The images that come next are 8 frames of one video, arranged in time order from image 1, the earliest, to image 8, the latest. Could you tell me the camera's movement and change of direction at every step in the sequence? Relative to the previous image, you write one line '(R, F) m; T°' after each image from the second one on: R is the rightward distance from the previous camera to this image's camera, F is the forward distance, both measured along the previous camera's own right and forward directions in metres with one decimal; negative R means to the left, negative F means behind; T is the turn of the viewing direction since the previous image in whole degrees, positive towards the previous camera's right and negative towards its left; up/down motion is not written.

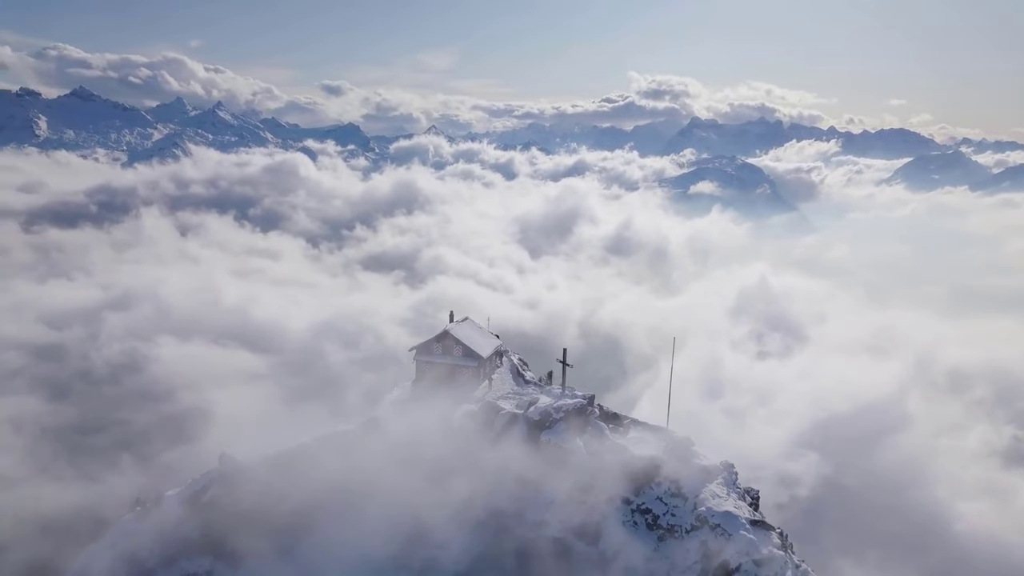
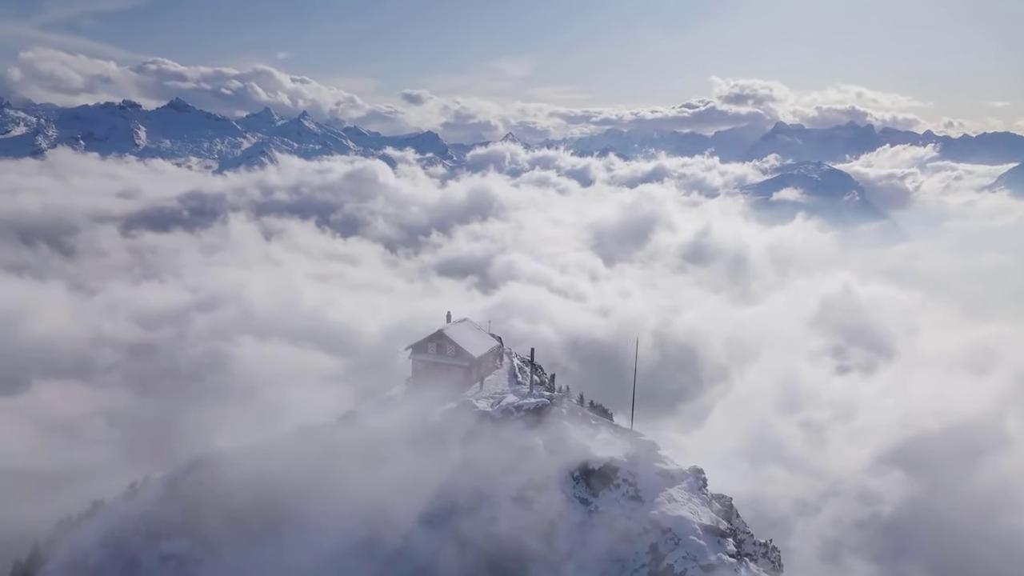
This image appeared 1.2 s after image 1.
(+2.8, +1.1) m; -6°
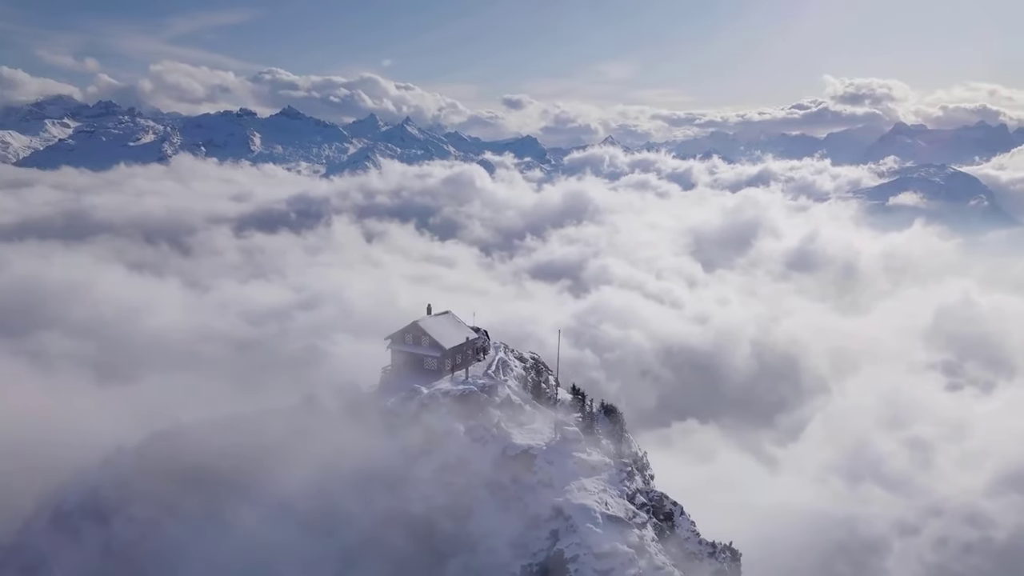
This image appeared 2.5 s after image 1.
(+5.0, -0.5) m; -7°
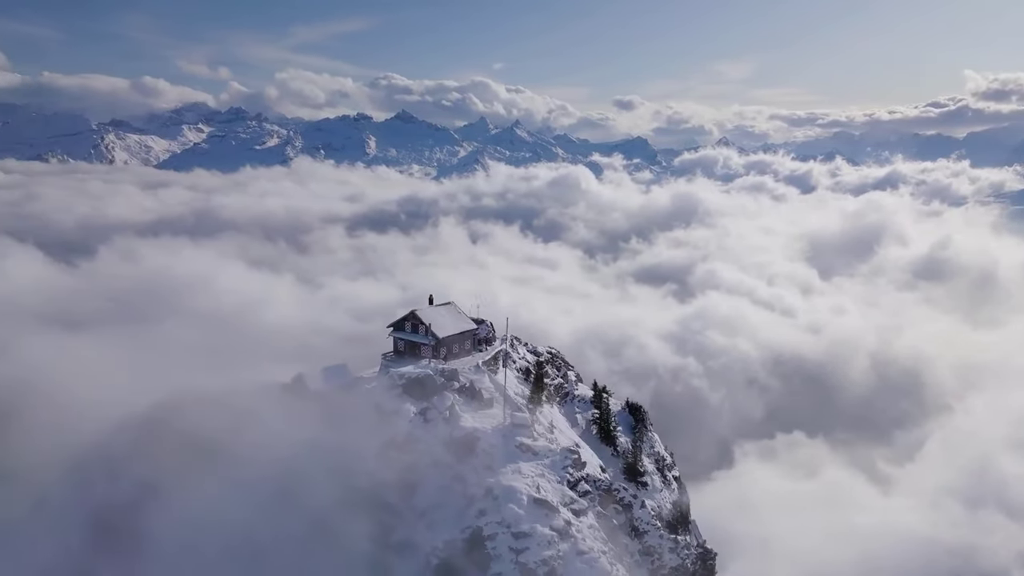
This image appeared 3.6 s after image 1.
(+4.7, -0.5) m; -8°
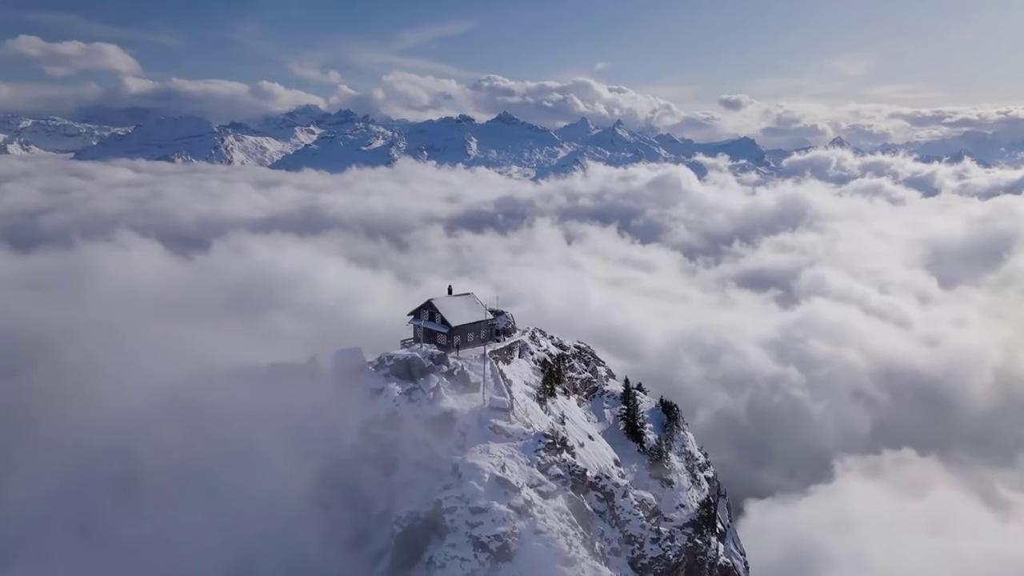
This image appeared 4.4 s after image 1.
(+3.7, -0.6) m; -7°
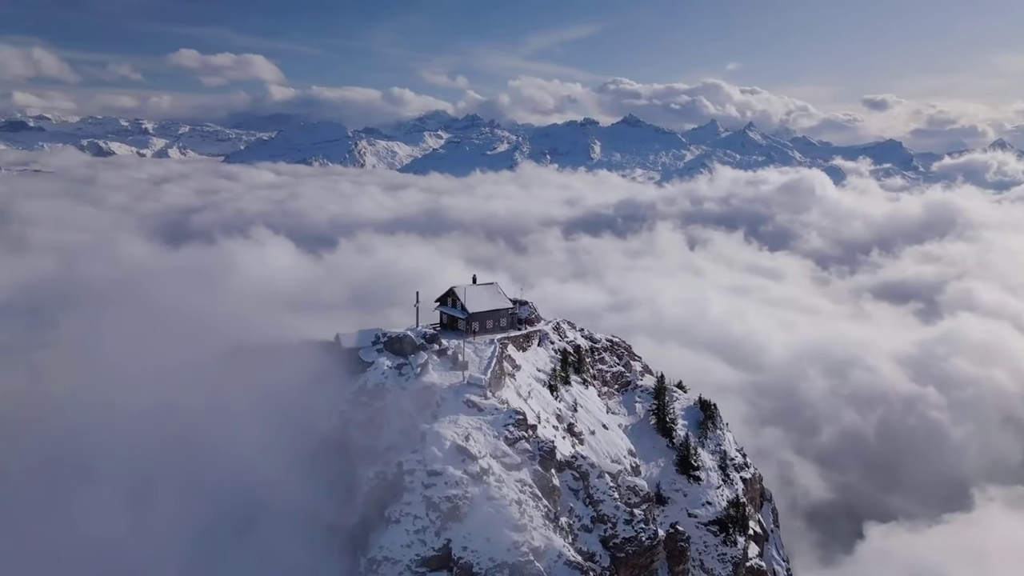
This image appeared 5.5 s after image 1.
(+4.8, -1.3) m; -9°
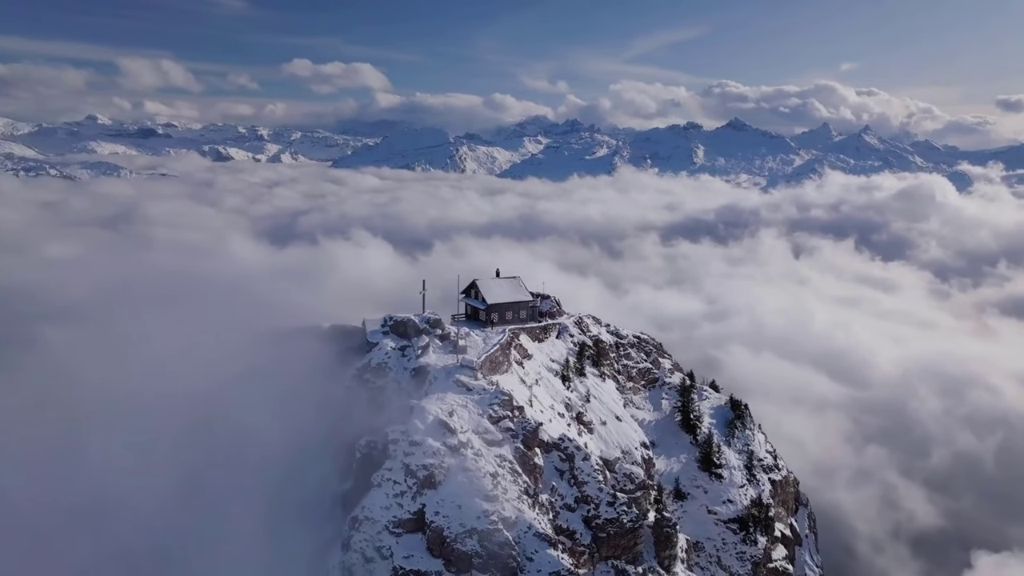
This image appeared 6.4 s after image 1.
(+3.9, -1.5) m; -7°
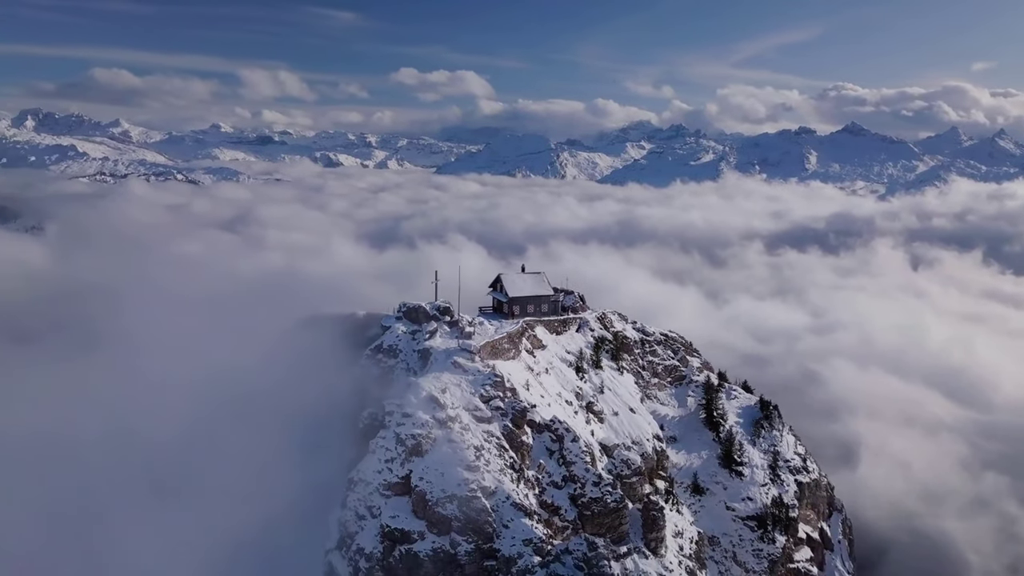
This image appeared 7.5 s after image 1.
(+4.1, -1.9) m; -7°
